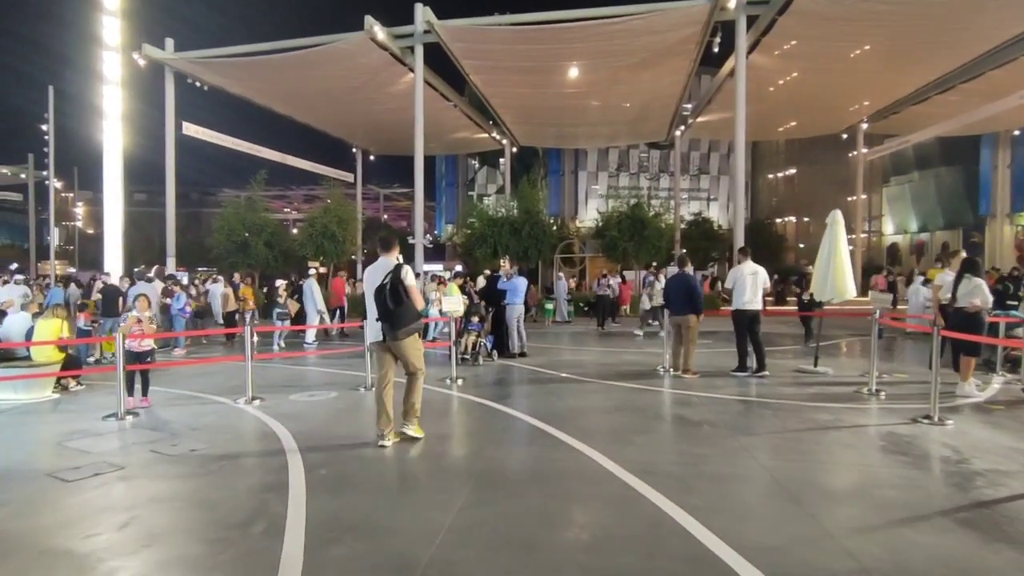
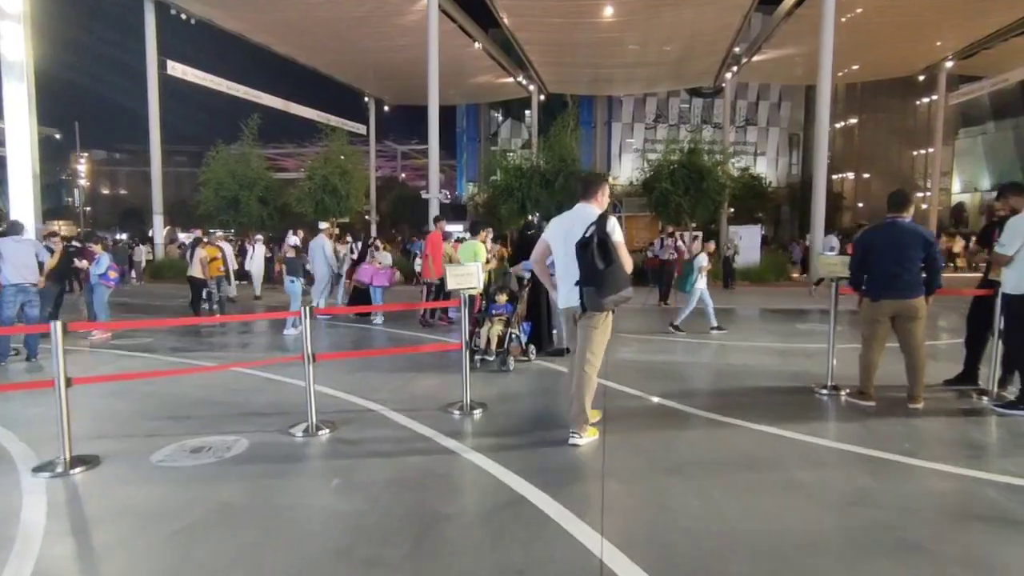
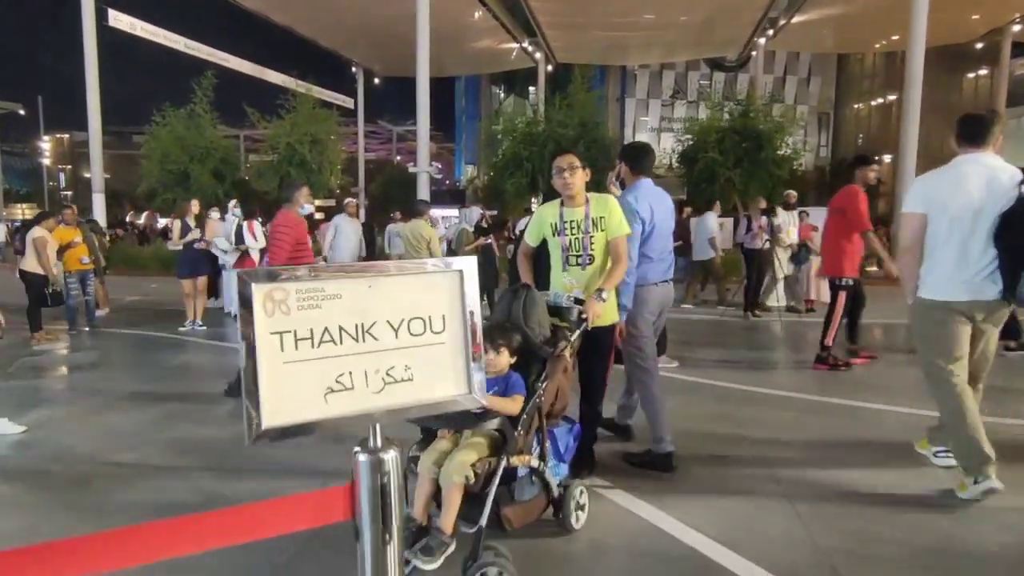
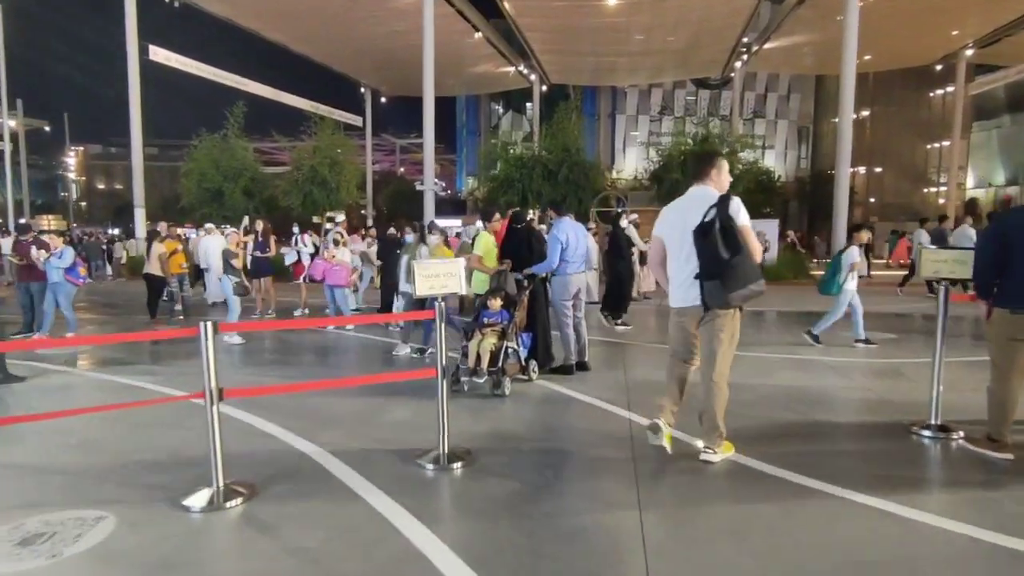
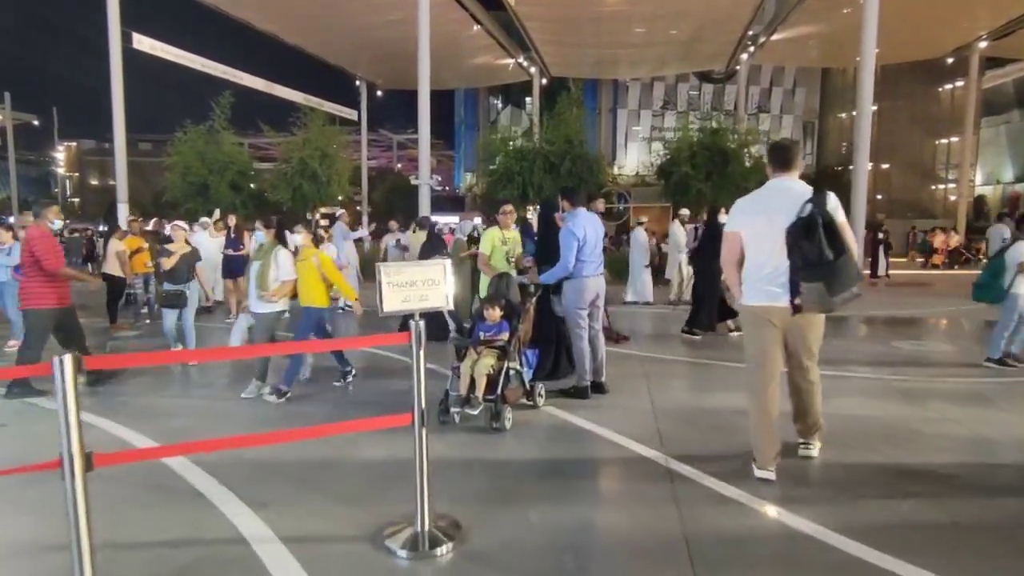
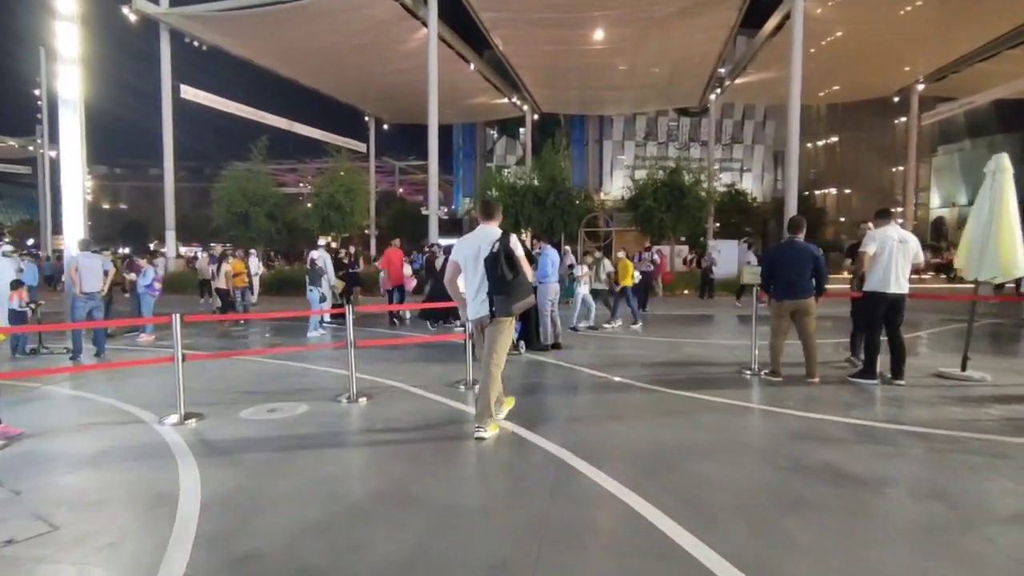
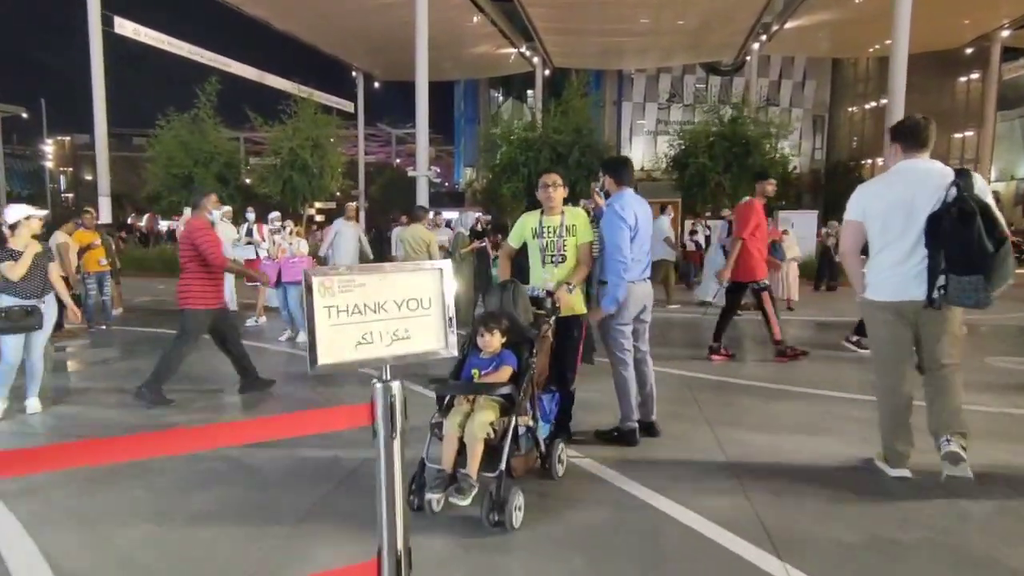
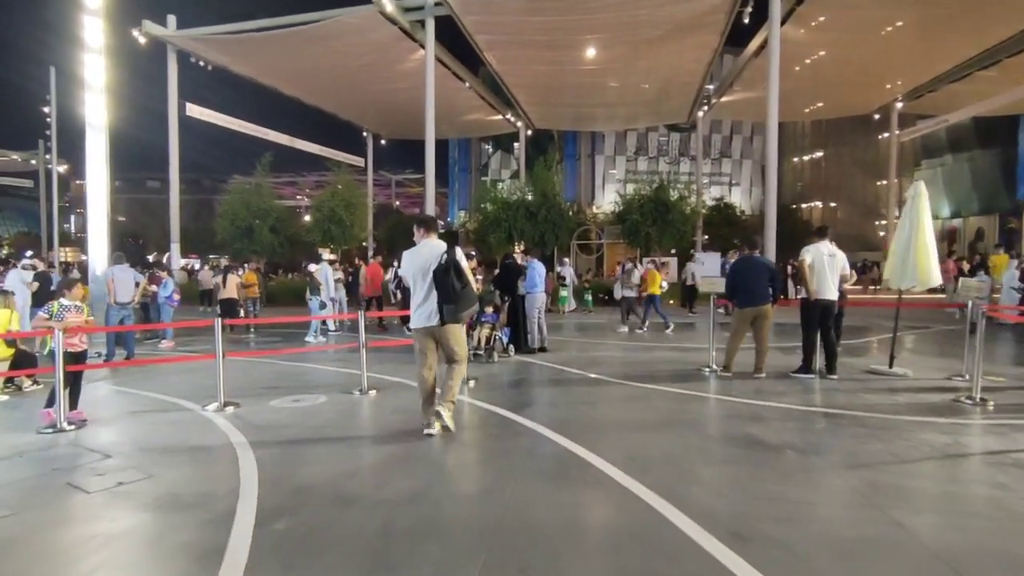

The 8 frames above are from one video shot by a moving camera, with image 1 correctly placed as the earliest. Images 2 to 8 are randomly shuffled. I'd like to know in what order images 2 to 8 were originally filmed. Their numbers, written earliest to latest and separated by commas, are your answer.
8, 6, 2, 4, 5, 7, 3
